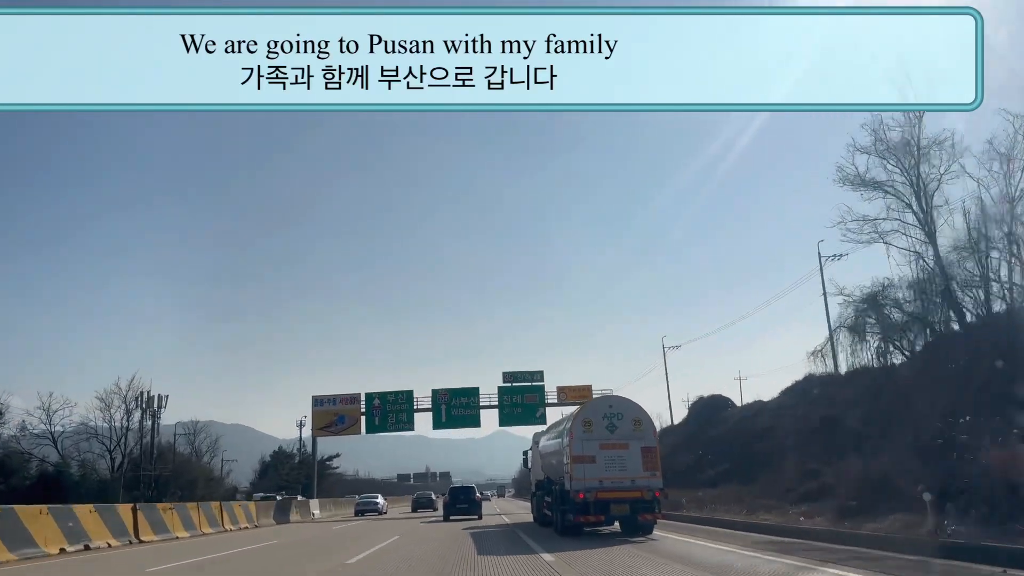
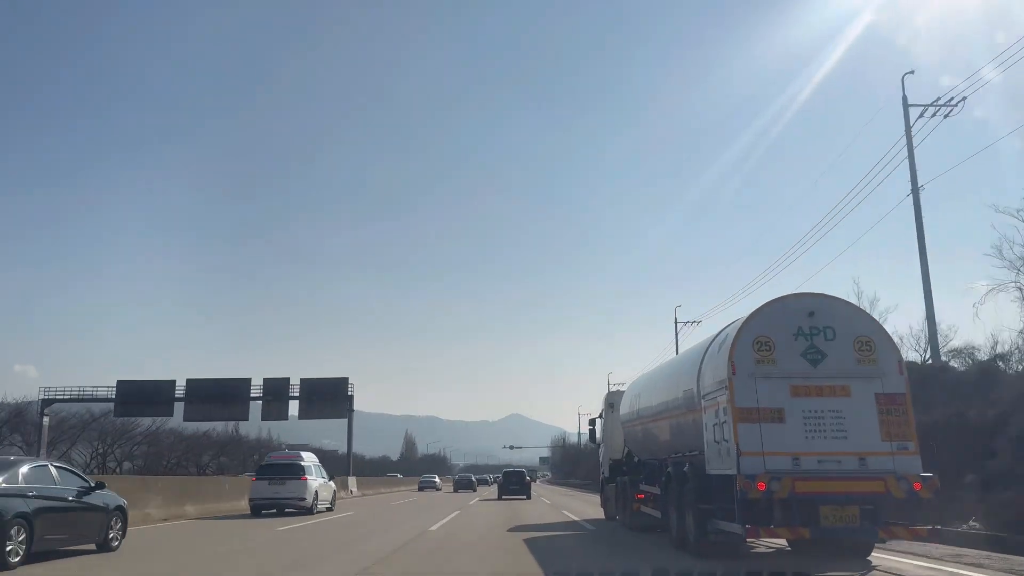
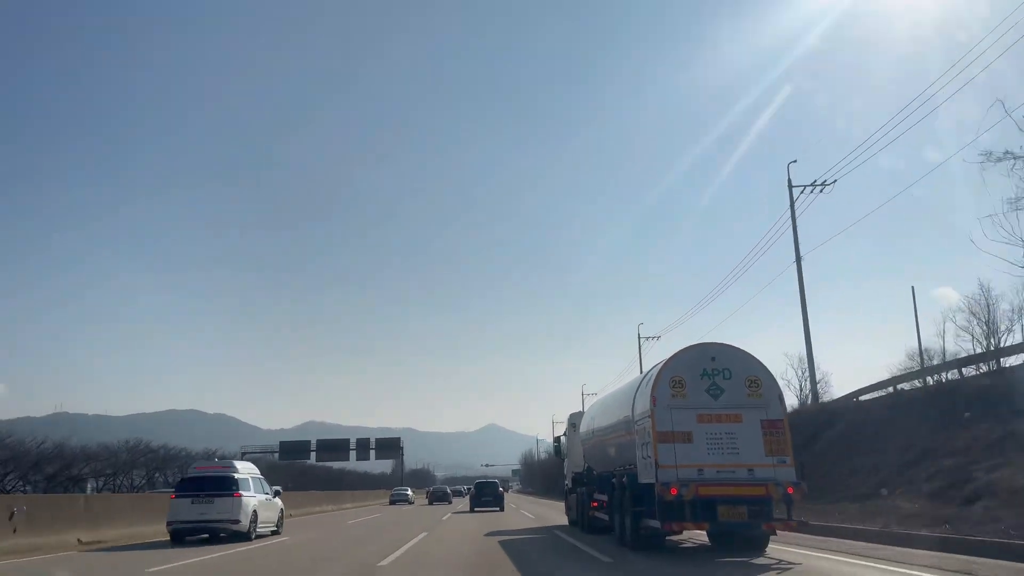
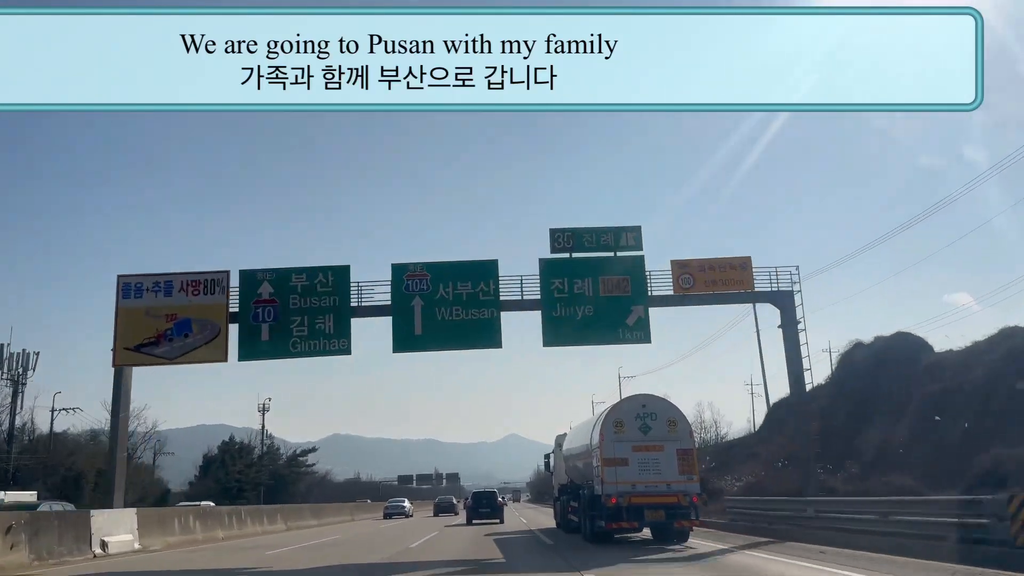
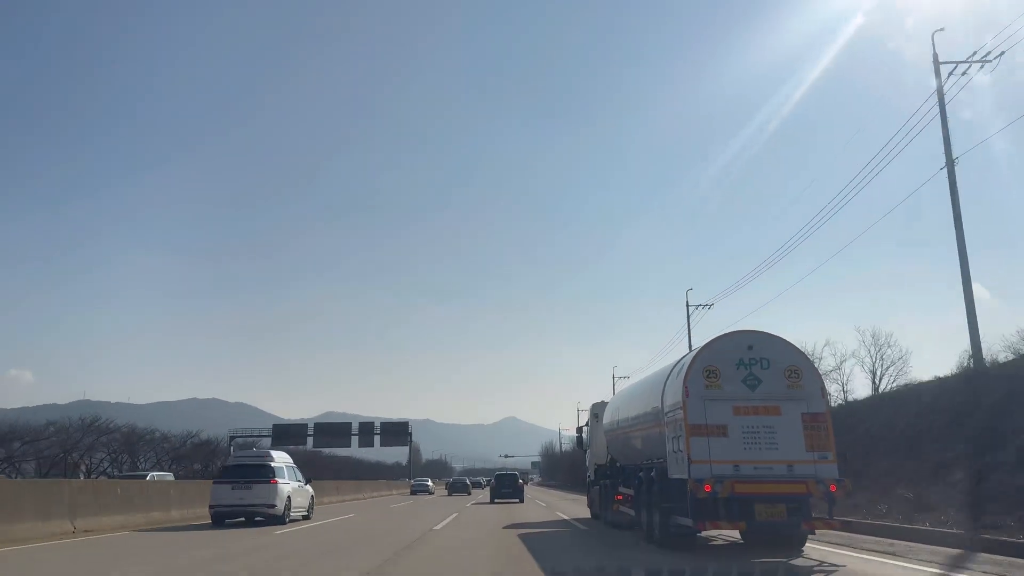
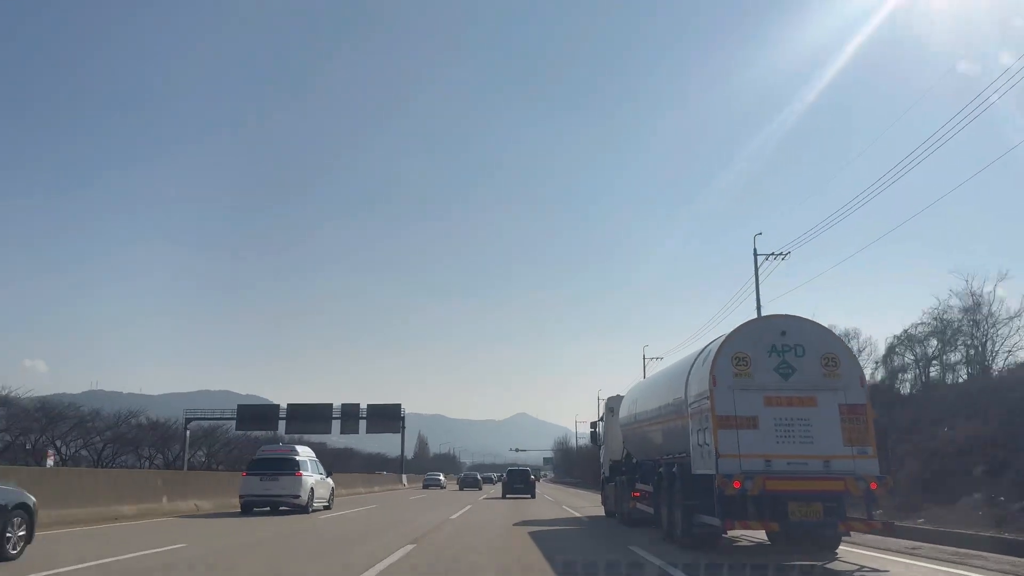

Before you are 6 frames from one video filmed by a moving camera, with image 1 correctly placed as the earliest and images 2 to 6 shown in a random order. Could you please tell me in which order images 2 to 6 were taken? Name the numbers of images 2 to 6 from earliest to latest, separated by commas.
4, 3, 5, 6, 2
